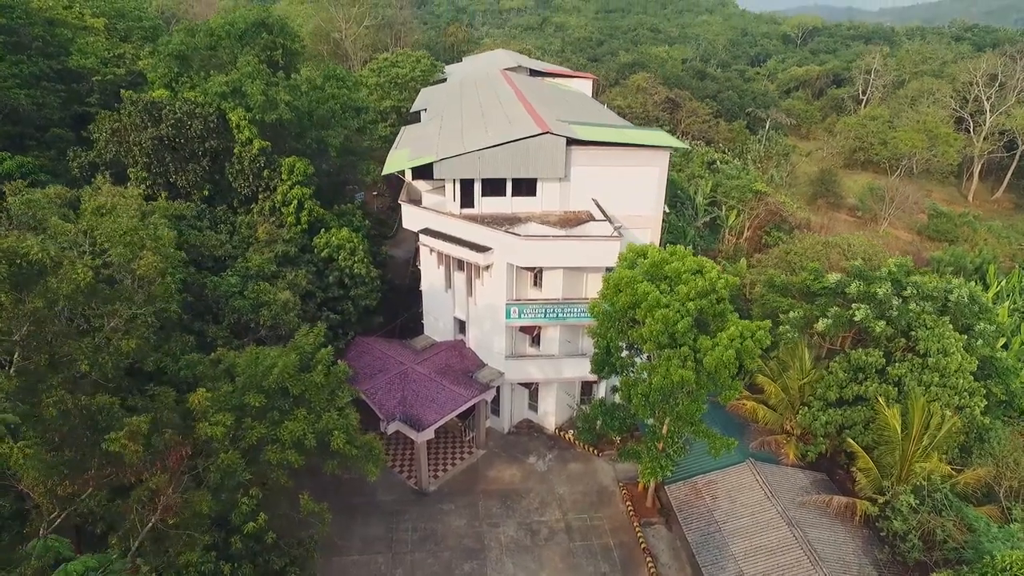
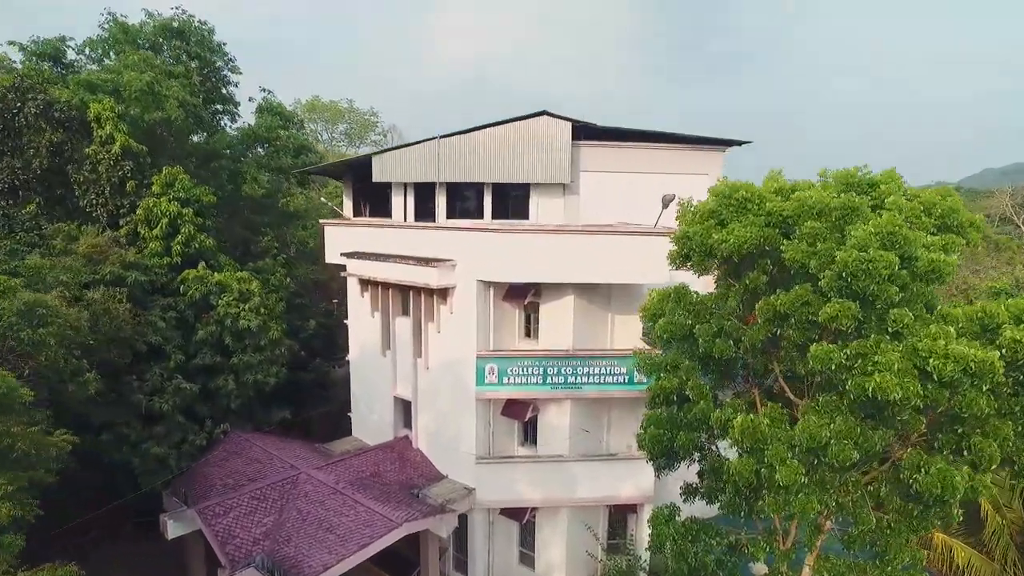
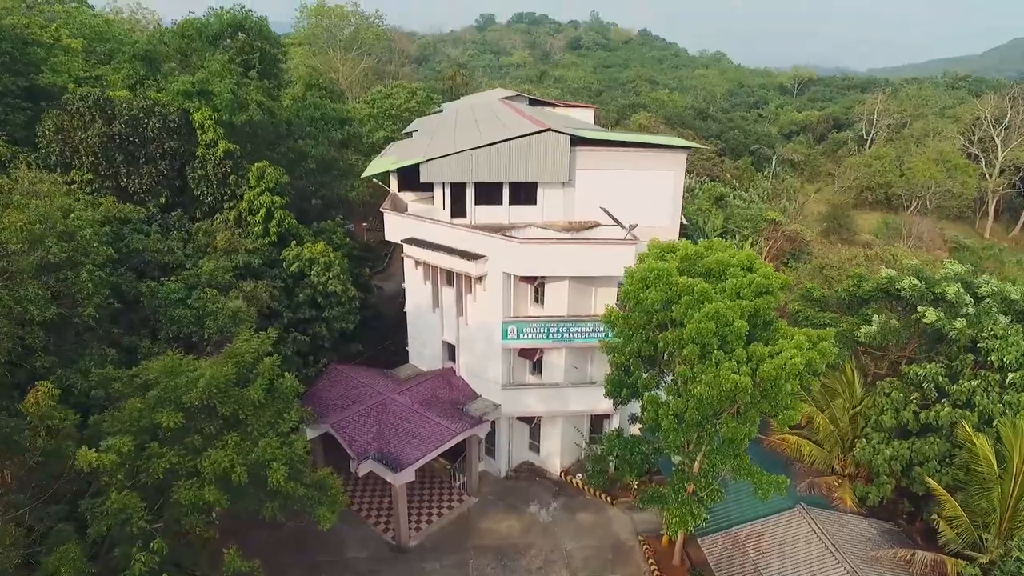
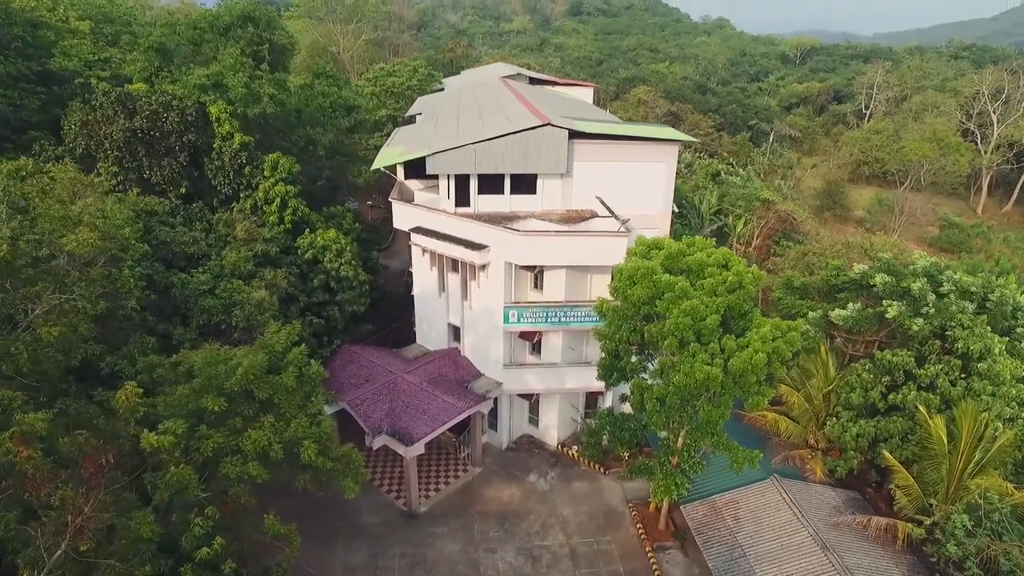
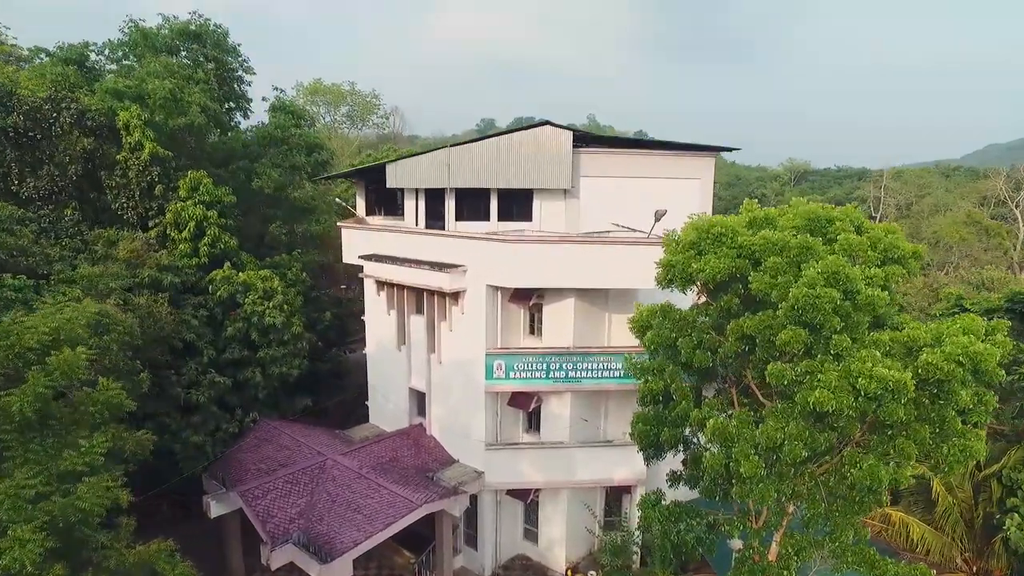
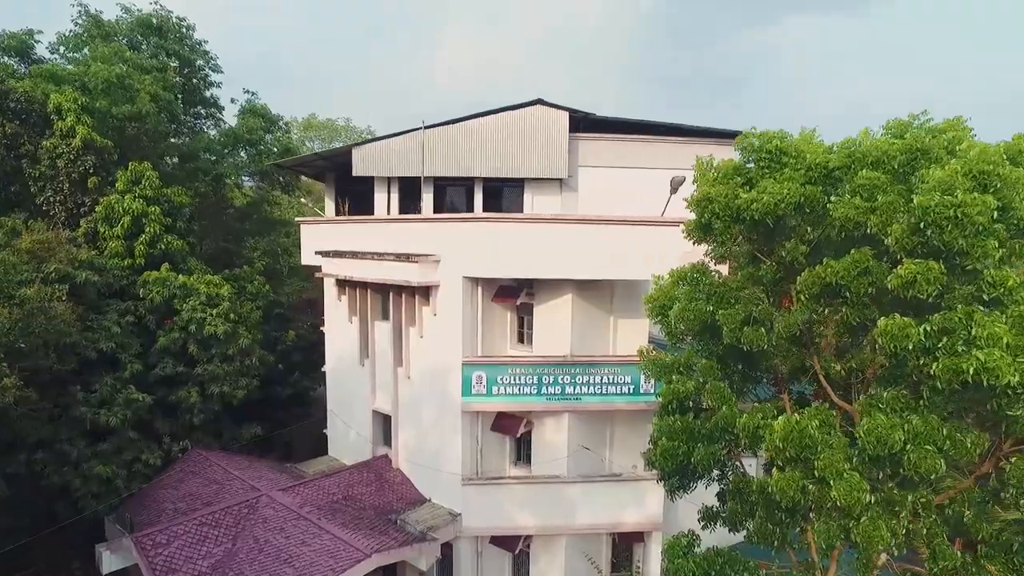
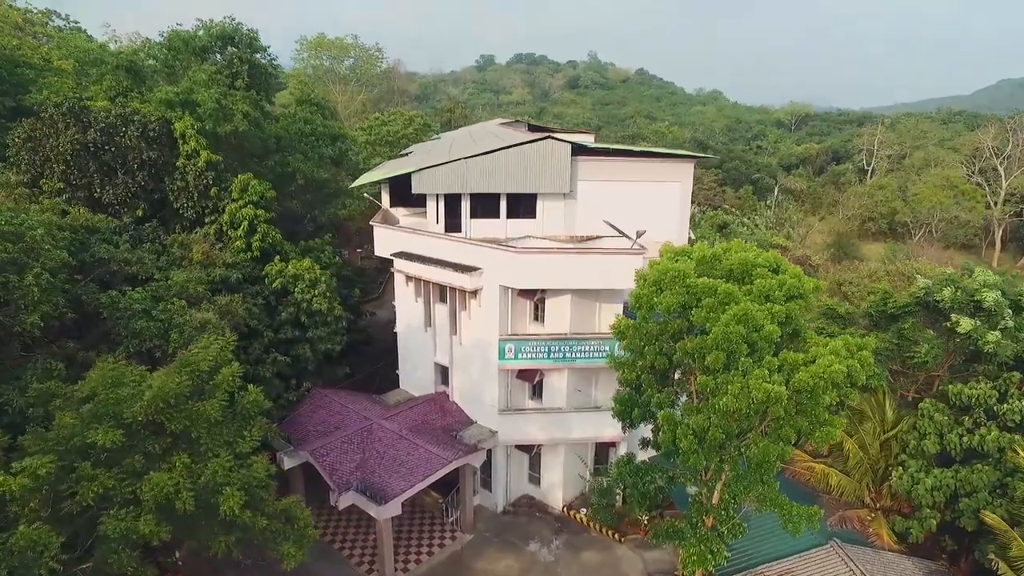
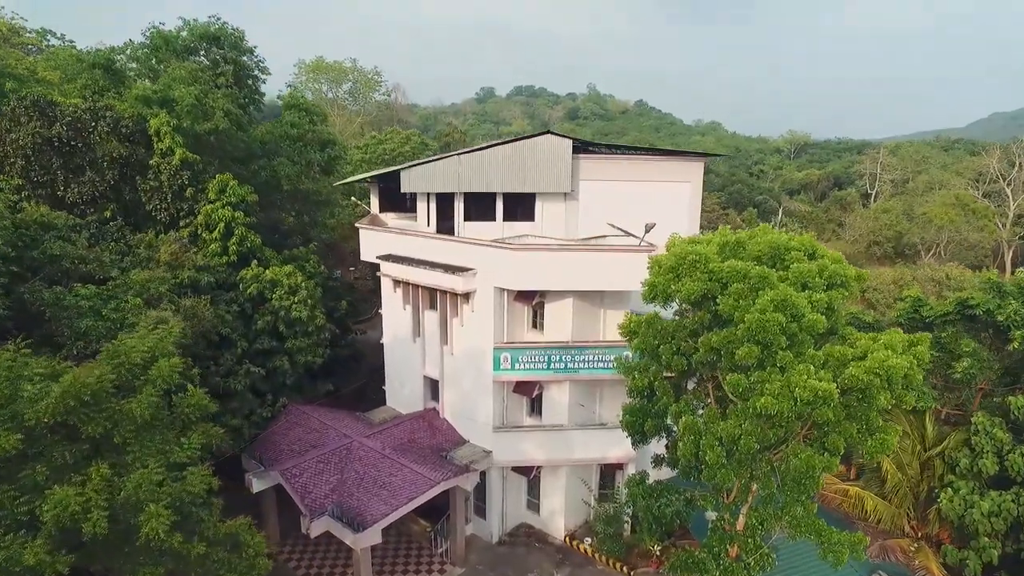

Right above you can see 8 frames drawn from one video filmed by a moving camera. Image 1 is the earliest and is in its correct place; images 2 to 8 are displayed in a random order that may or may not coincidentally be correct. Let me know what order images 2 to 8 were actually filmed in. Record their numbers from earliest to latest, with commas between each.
4, 3, 7, 8, 5, 2, 6
